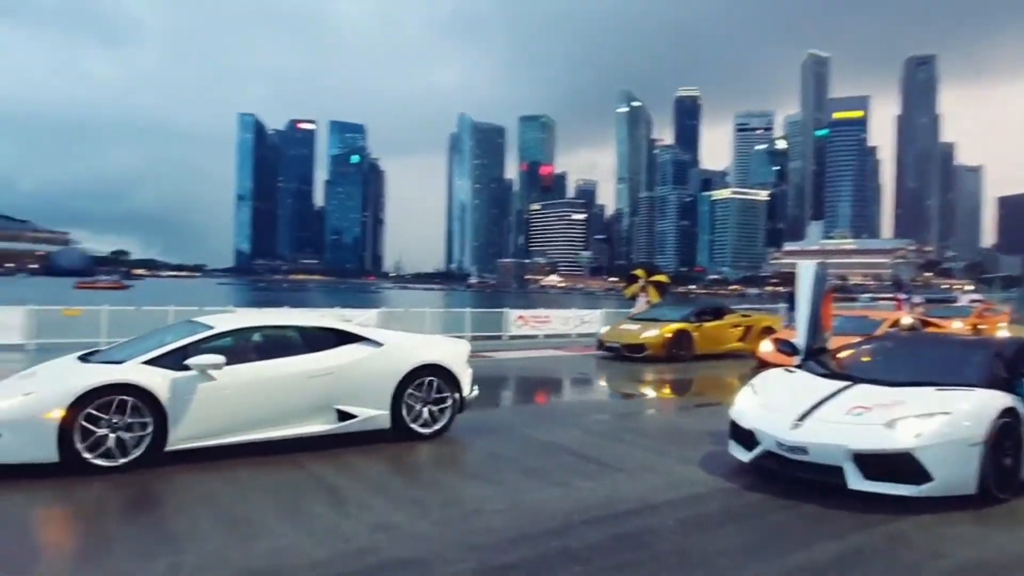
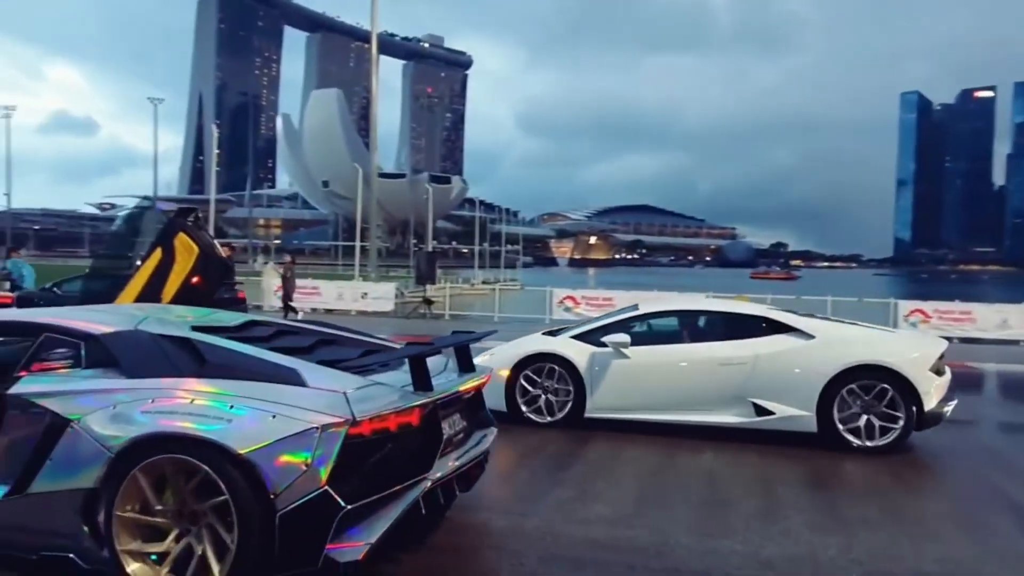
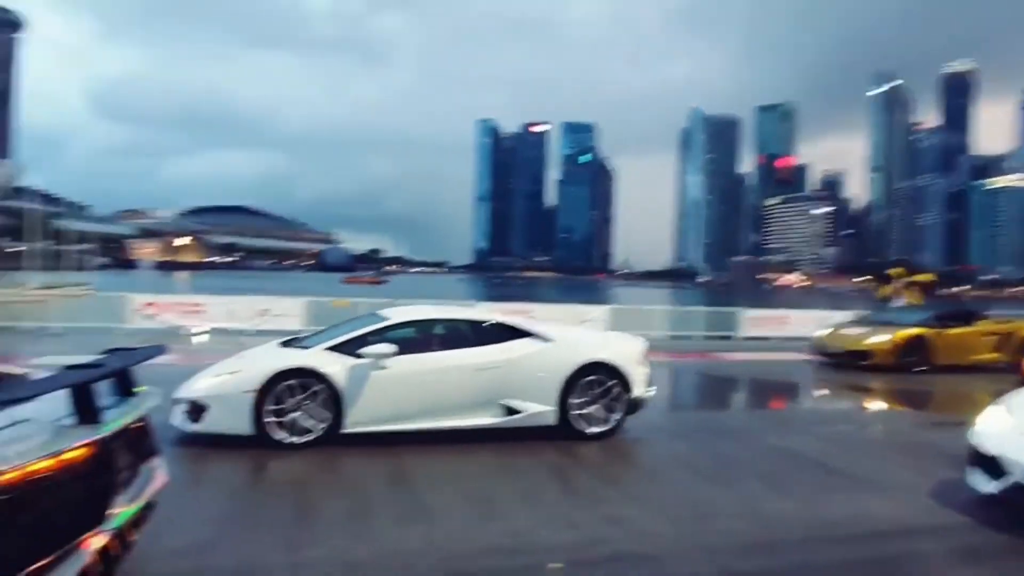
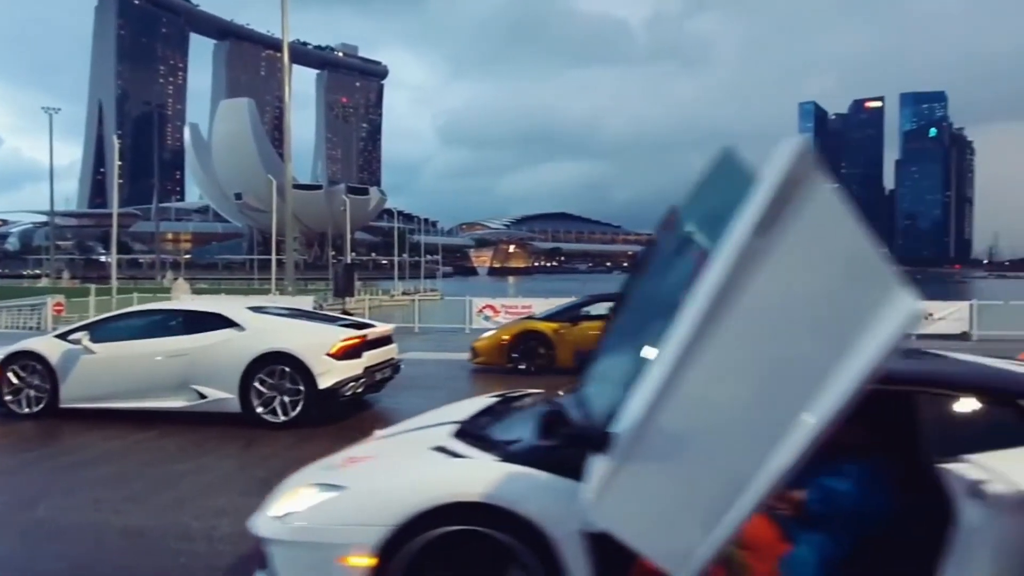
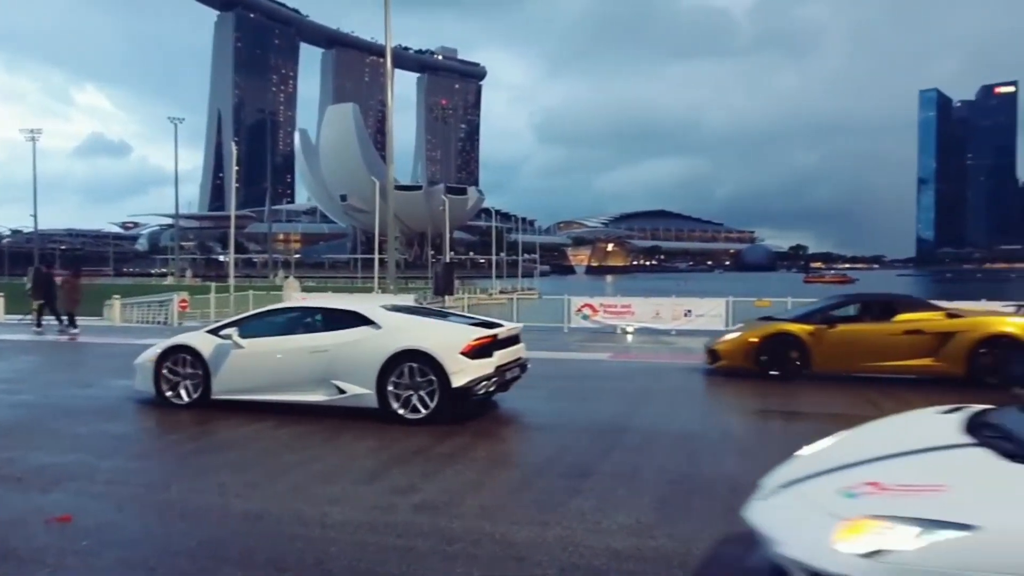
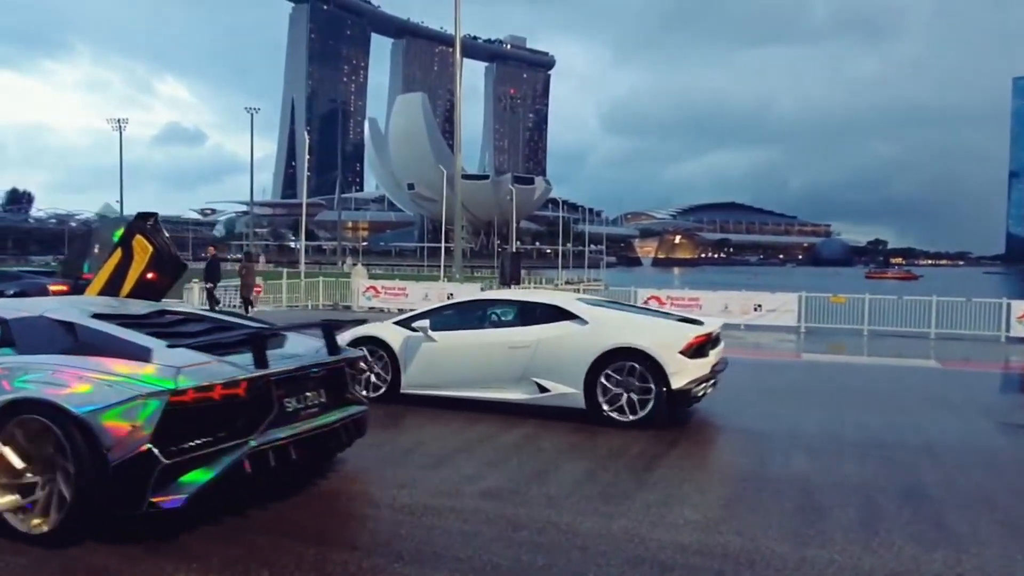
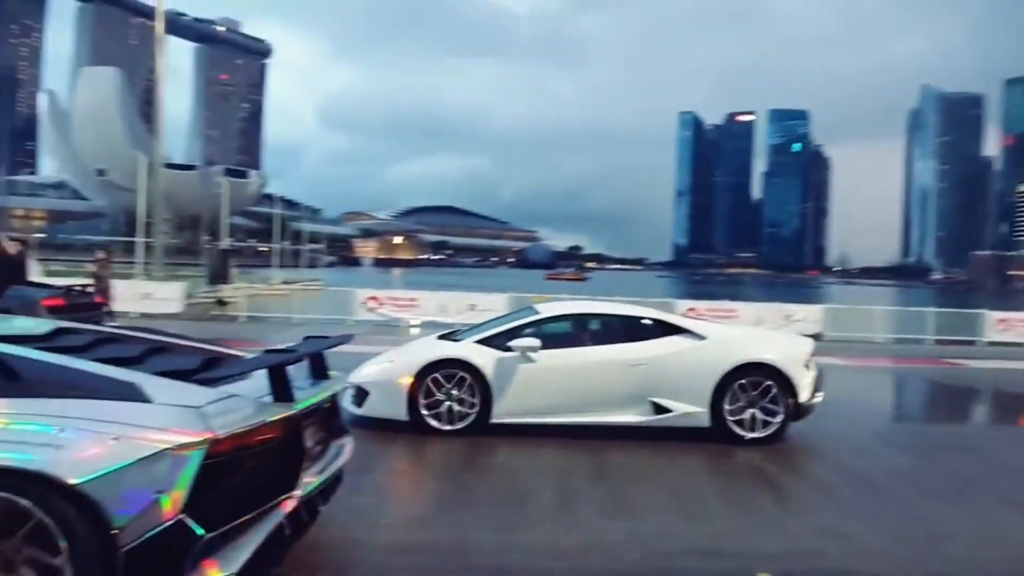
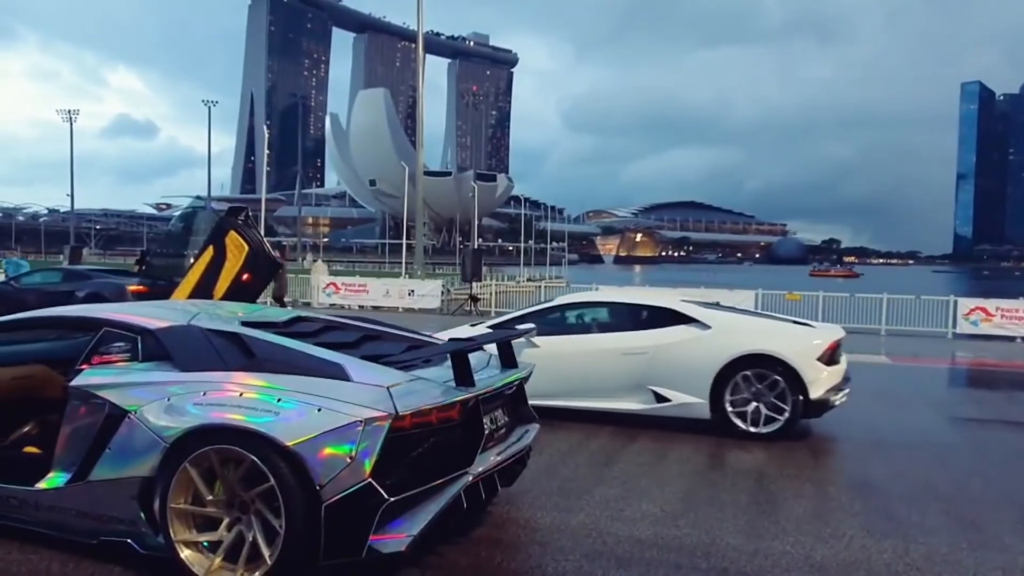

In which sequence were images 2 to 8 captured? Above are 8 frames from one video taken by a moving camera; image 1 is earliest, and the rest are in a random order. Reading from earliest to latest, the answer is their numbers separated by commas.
3, 7, 2, 8, 6, 5, 4
